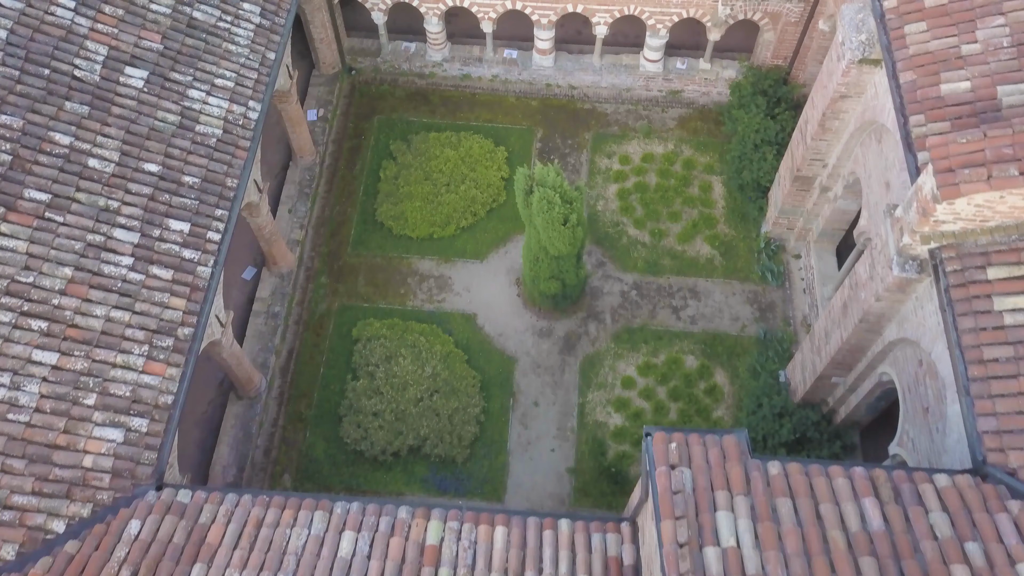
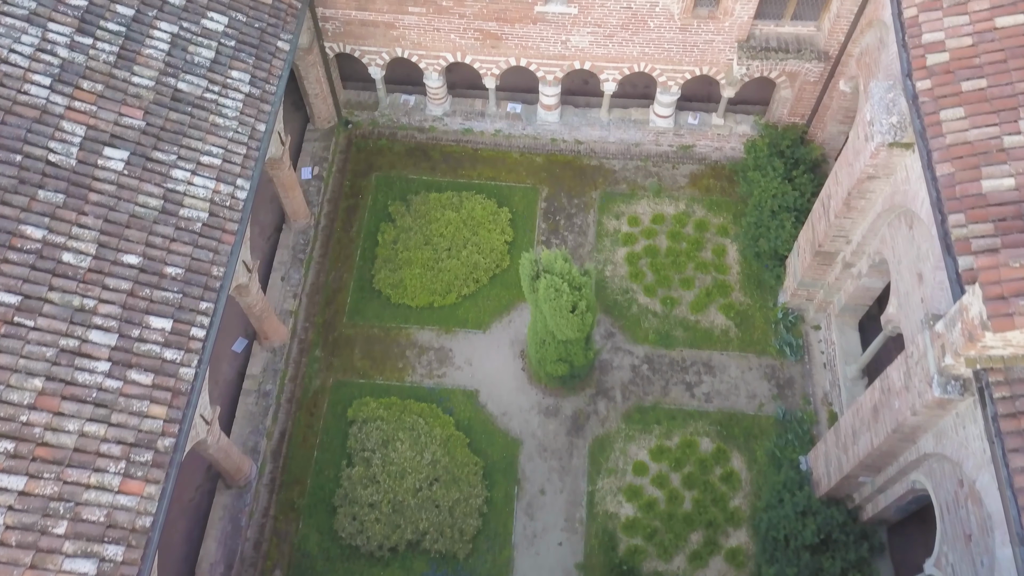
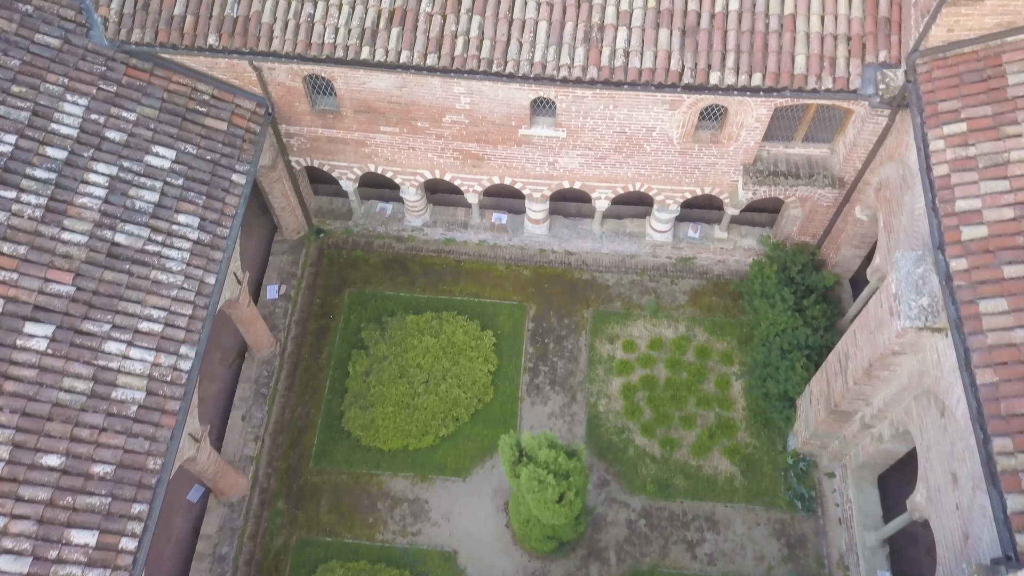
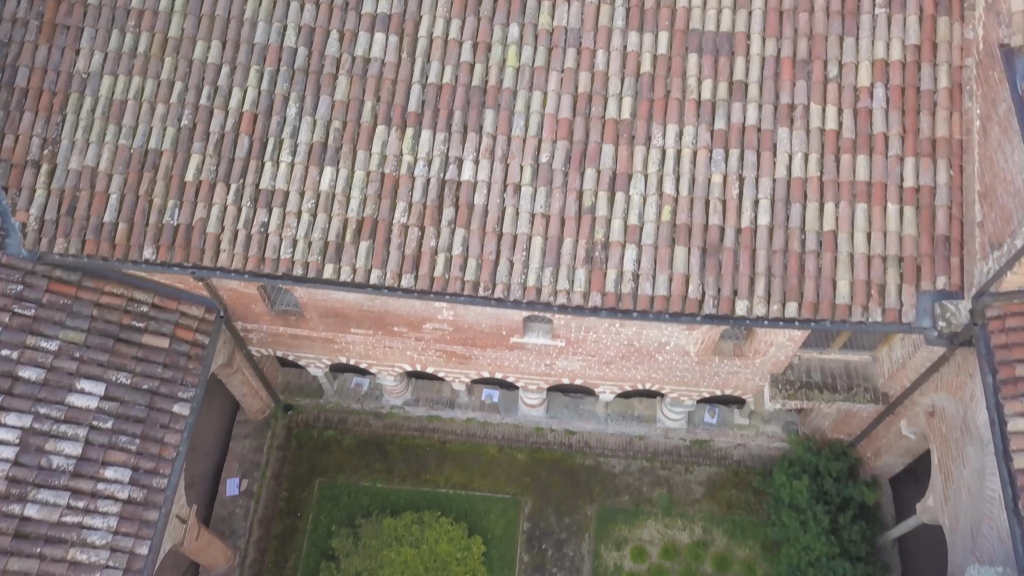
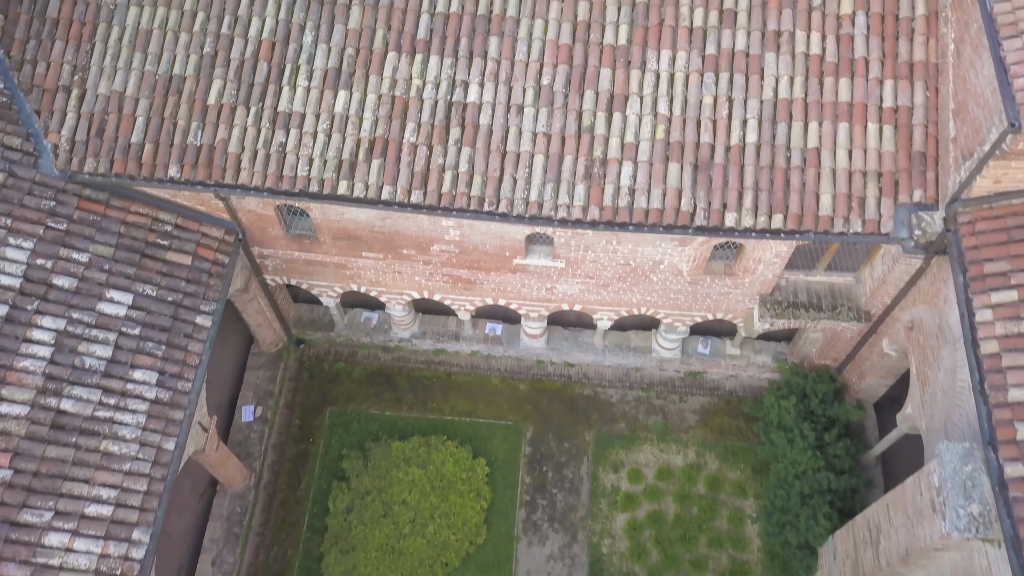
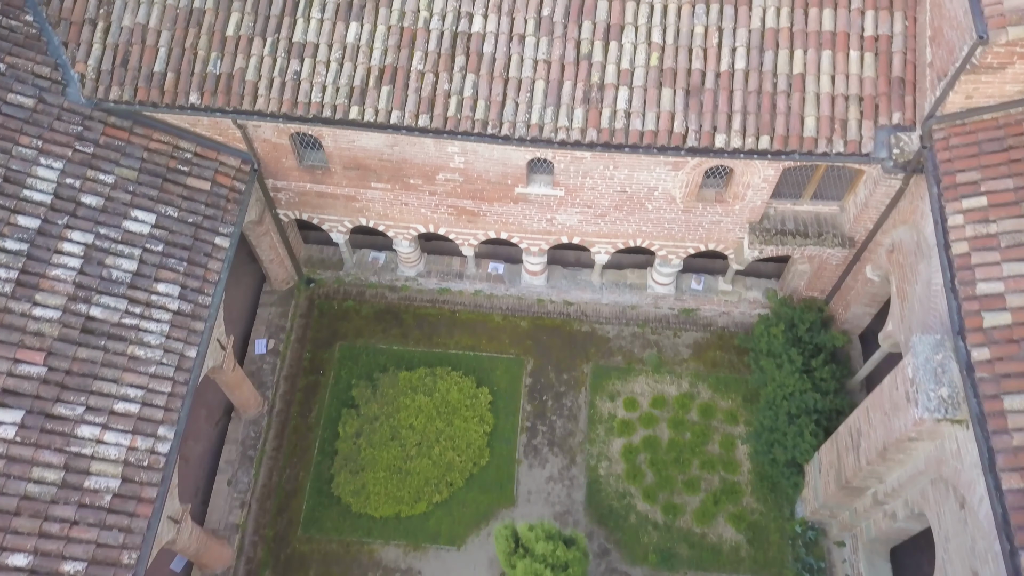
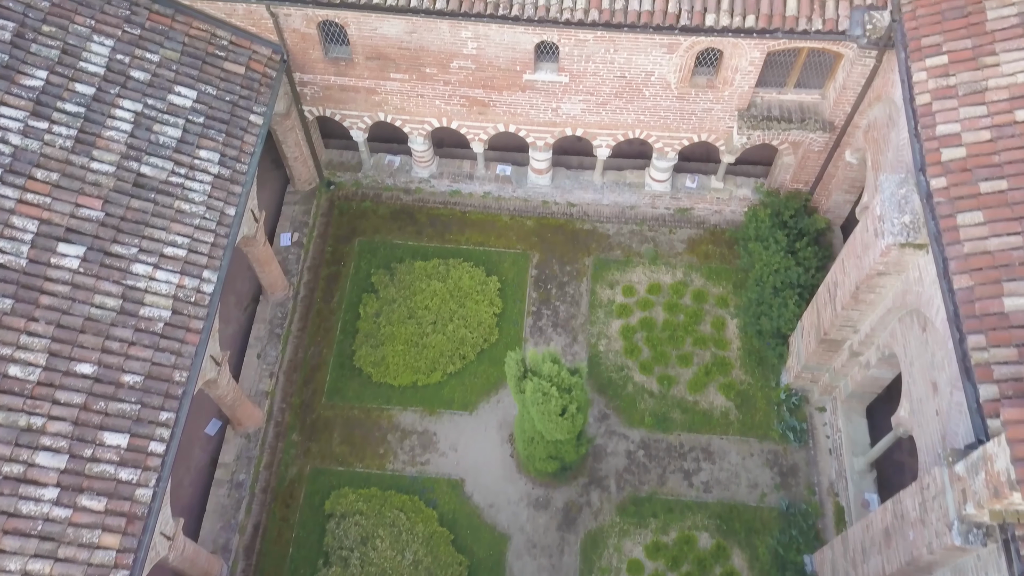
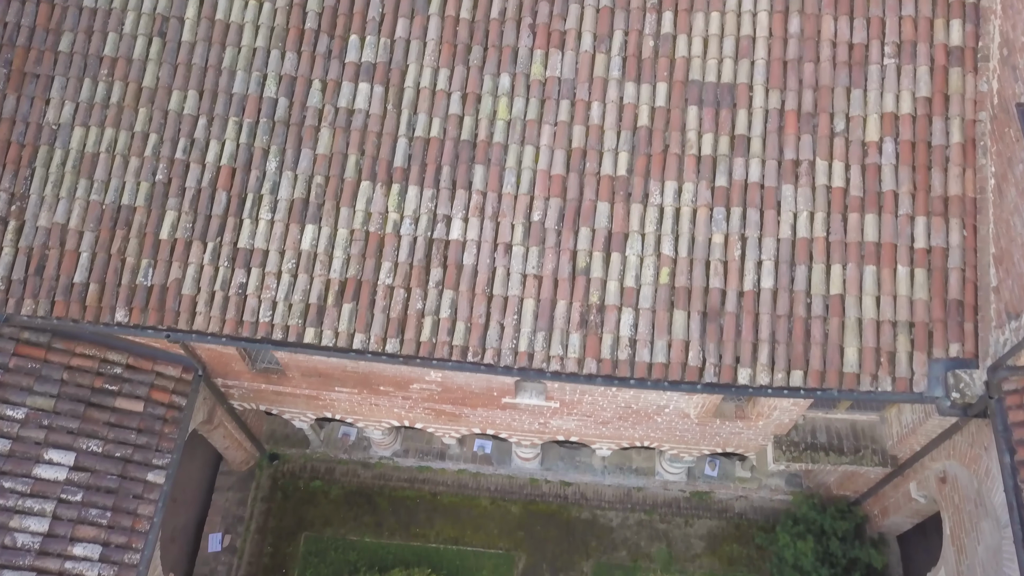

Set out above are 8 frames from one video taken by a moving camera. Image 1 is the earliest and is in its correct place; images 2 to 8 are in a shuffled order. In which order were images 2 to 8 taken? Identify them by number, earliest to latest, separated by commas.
2, 7, 3, 6, 5, 4, 8
